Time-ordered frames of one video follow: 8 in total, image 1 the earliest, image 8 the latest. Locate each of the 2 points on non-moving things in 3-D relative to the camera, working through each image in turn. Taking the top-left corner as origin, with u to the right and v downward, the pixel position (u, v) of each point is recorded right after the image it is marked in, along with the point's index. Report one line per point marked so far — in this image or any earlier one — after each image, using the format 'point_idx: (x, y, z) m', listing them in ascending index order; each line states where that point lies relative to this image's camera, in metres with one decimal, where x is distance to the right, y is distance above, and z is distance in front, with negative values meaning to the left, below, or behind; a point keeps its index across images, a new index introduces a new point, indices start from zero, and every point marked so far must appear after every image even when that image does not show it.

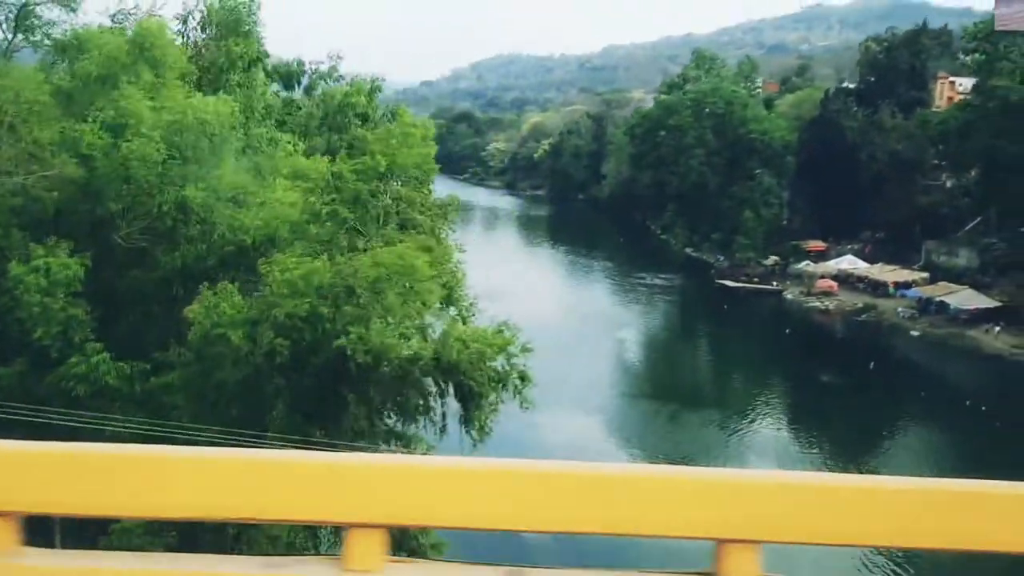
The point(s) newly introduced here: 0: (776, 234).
0: (+5.6, +1.2, +18.4) m
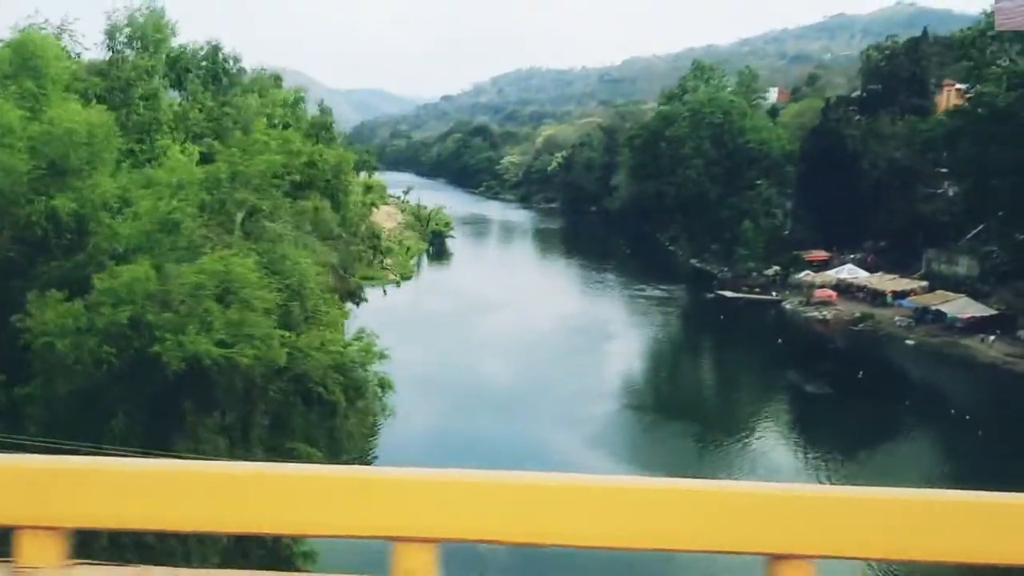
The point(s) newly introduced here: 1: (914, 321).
0: (+5.6, +0.9, +18.3) m
1: (+6.5, -0.5, +13.9) m
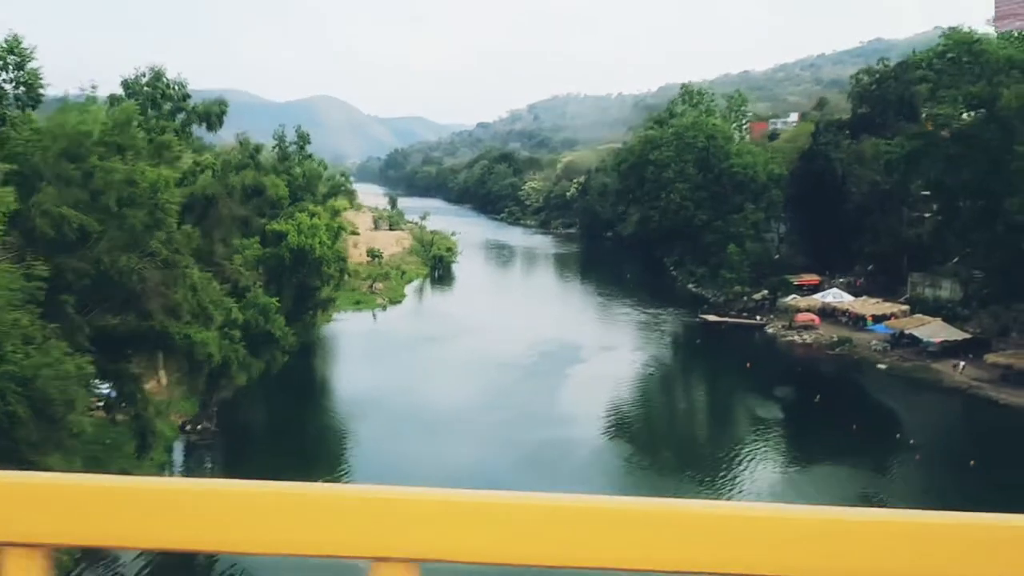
0: (+5.3, +0.4, +18.1) m
1: (+6.0, -0.9, +13.7) m
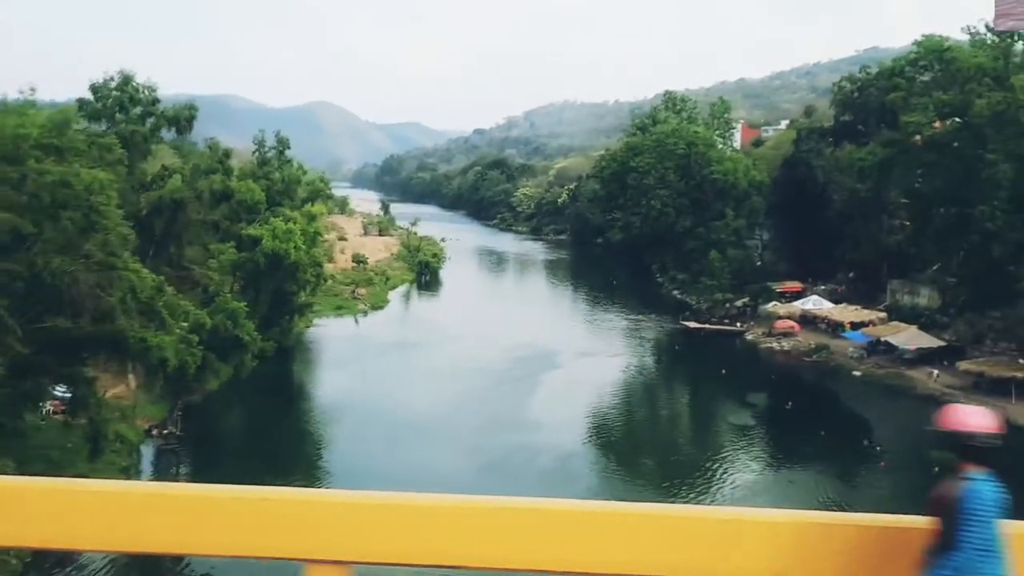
0: (+4.9, +0.3, +18.2) m
1: (+5.6, -1.0, +13.7) m
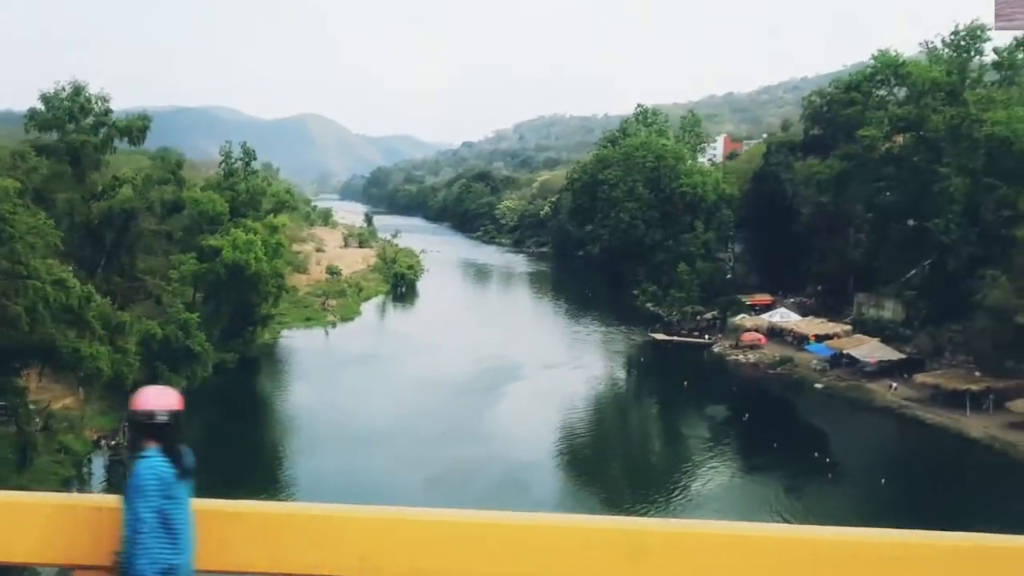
0: (+4.3, 0.0, +18.2) m
1: (+5.0, -1.2, +13.8) m
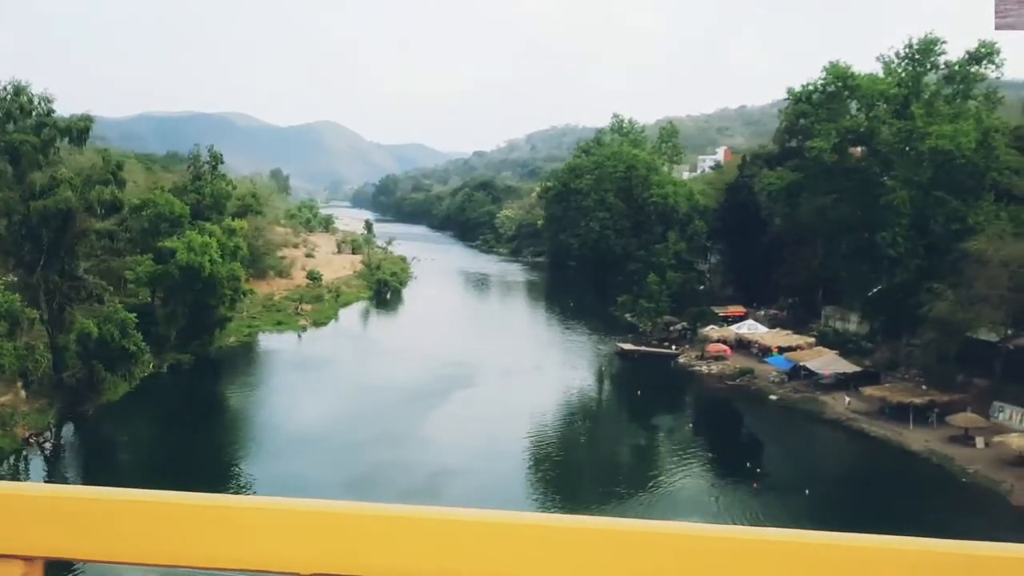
0: (+3.6, -0.2, +18.2) m
1: (+4.4, -1.4, +13.8) m
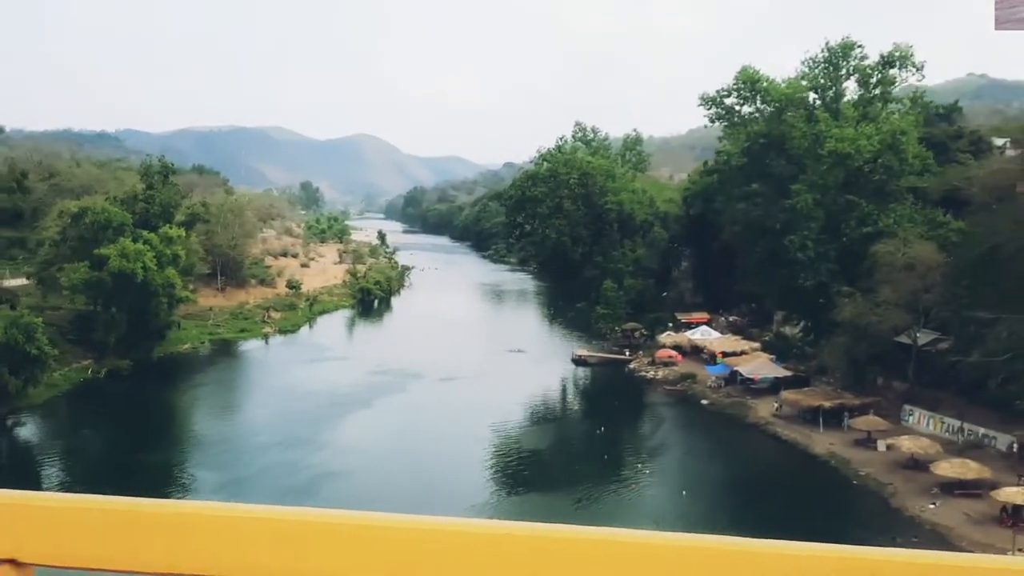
0: (+2.8, -0.3, +18.2) m
1: (+3.3, -1.5, +13.7) m
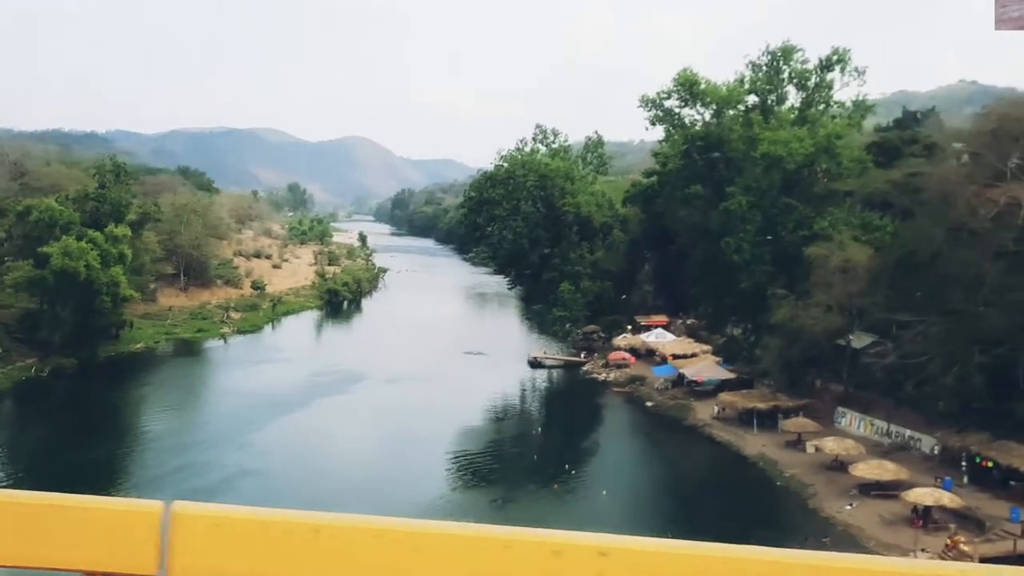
0: (+1.9, -0.4, +18.2) m
1: (+2.5, -1.5, +13.7) m
